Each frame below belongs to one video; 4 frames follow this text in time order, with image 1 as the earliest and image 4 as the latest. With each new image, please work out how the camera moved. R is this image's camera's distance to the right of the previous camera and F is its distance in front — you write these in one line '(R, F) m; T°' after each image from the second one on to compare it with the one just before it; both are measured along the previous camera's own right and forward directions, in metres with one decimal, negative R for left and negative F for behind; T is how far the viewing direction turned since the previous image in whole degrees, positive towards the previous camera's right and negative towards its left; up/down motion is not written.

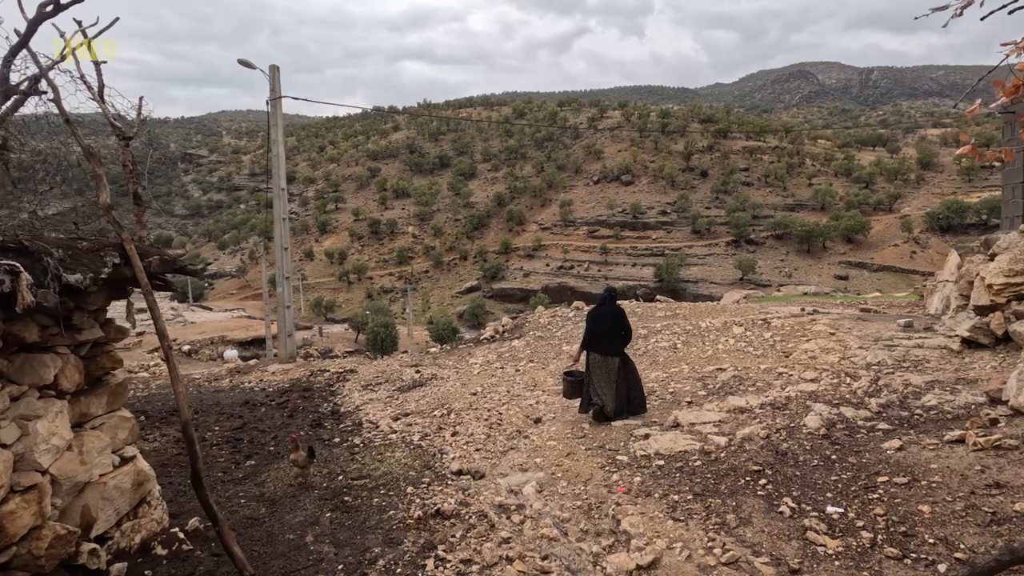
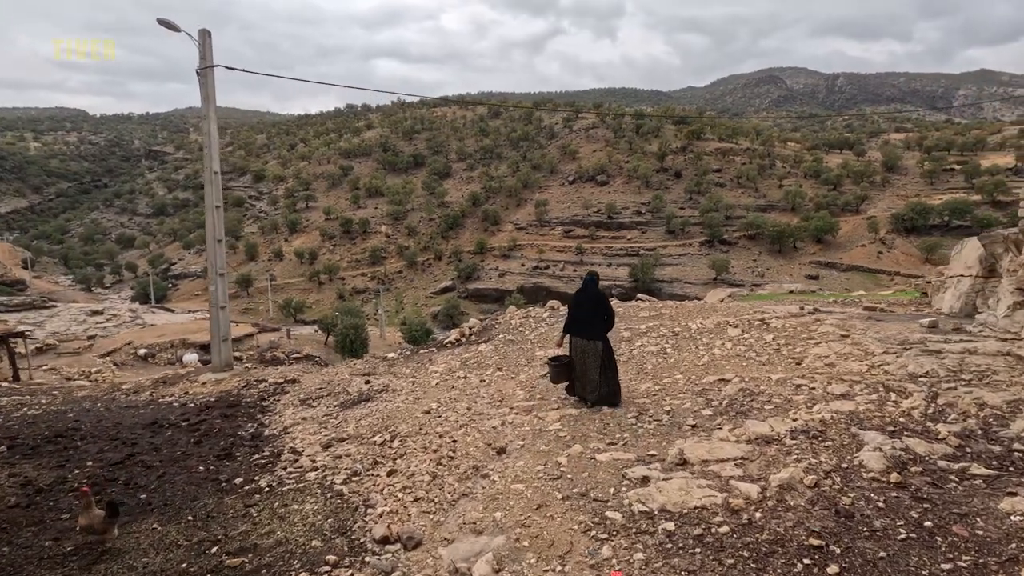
(+0.1, +1.1) m; +3°
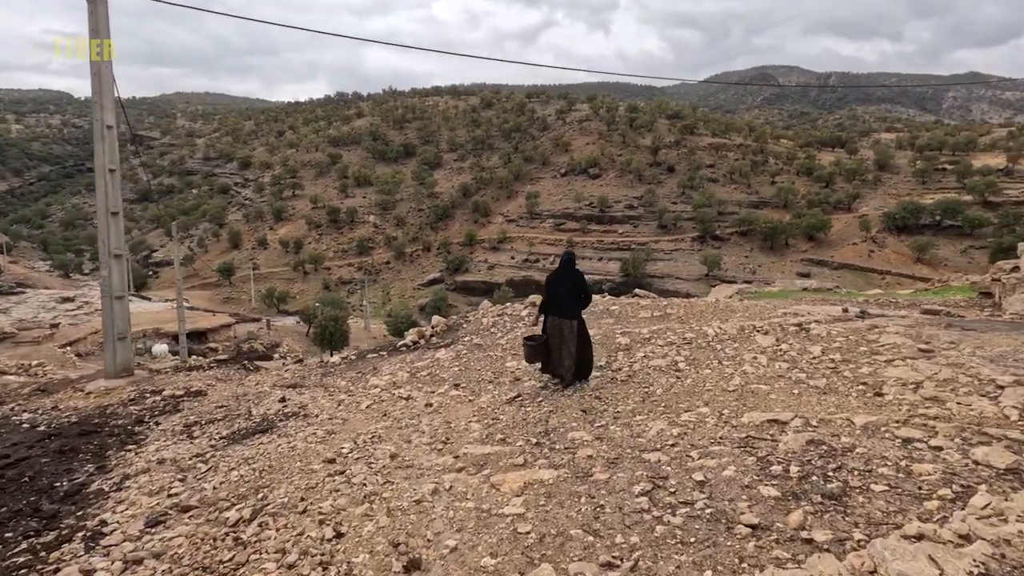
(+0.3, +1.8) m; +1°
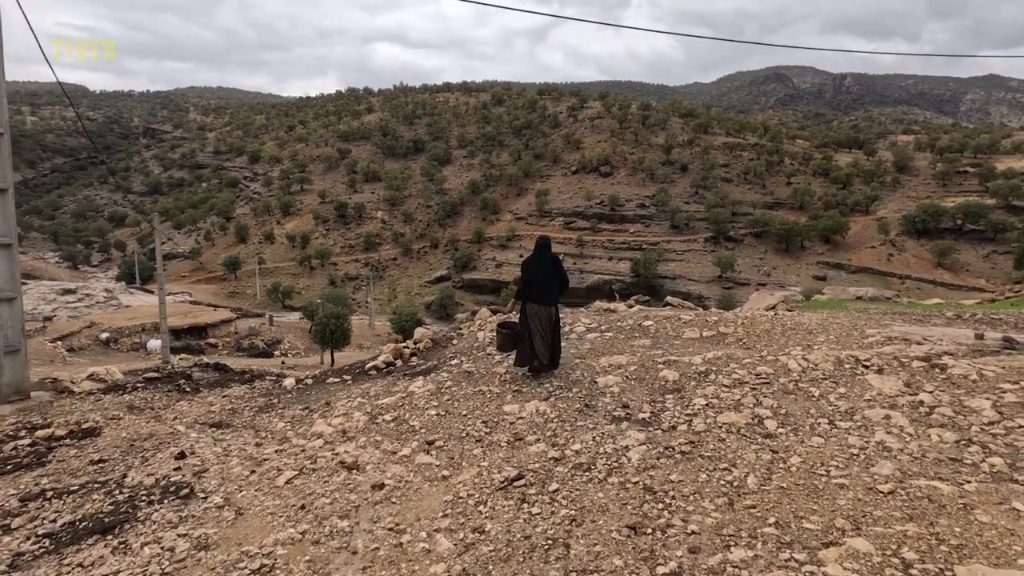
(0.0, +1.8) m; -1°
